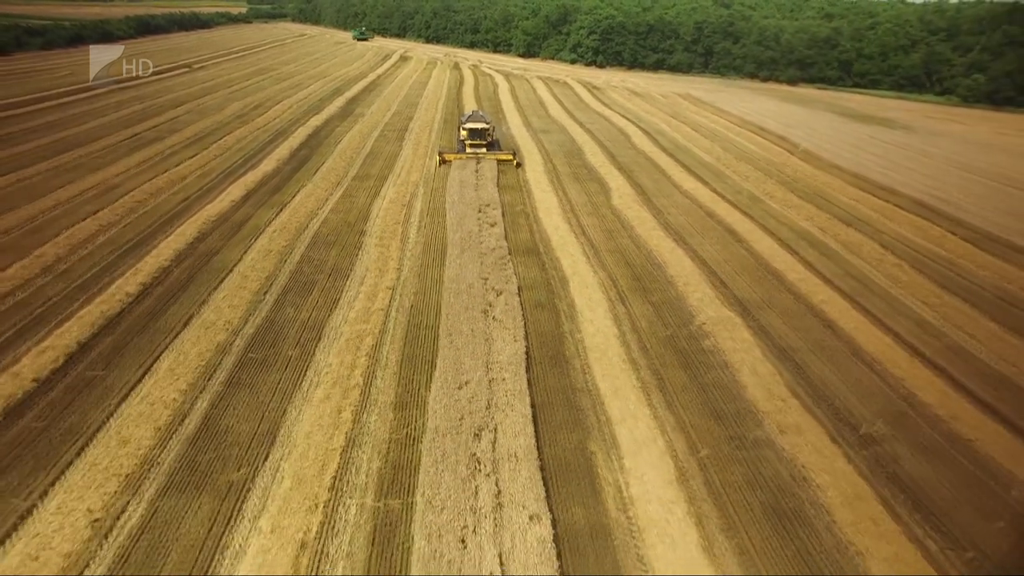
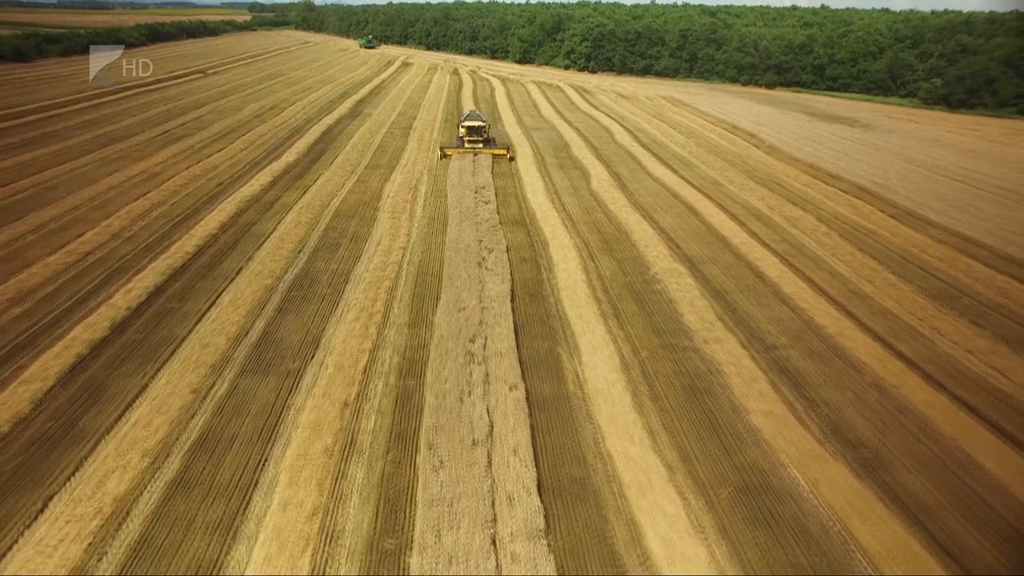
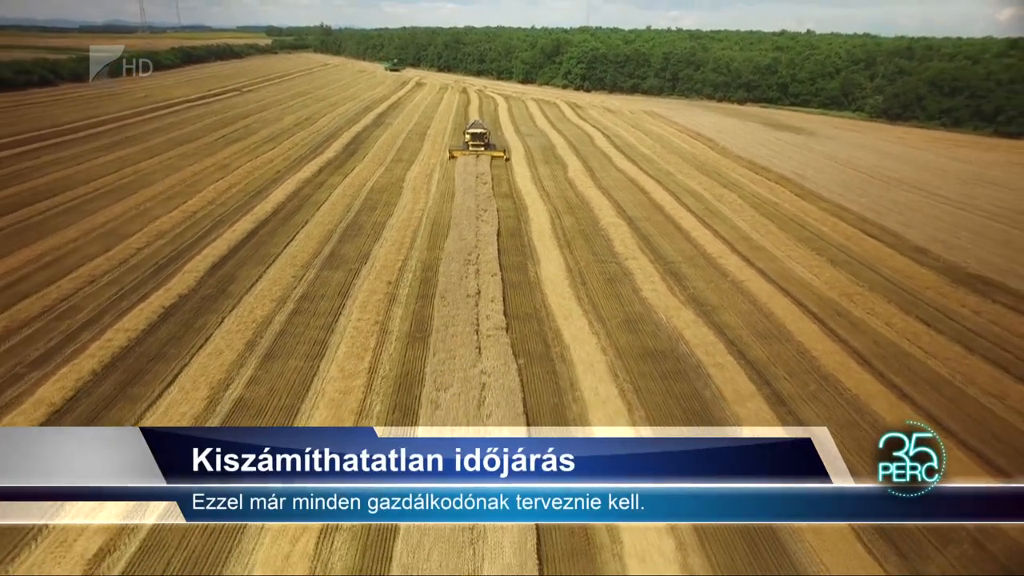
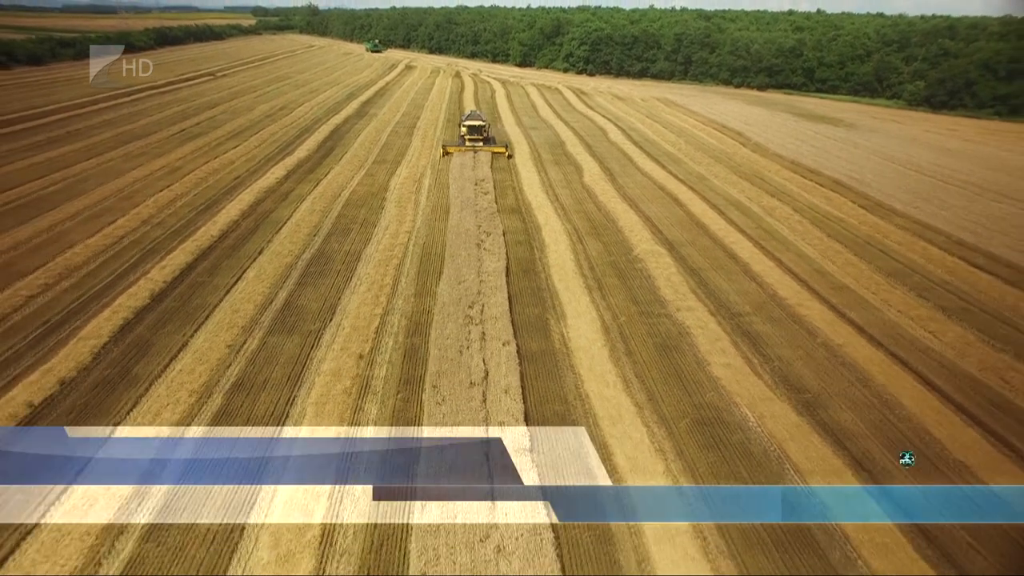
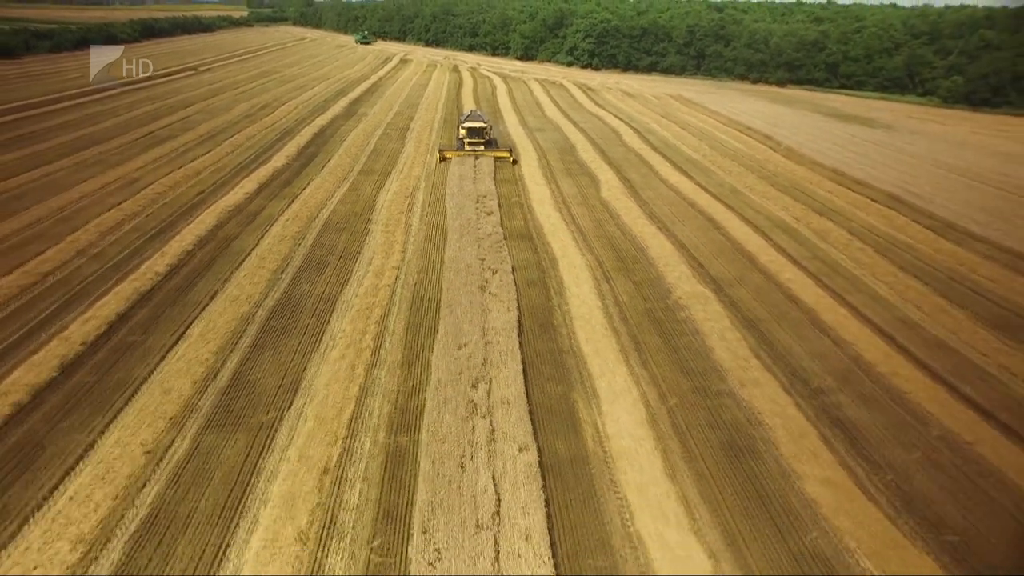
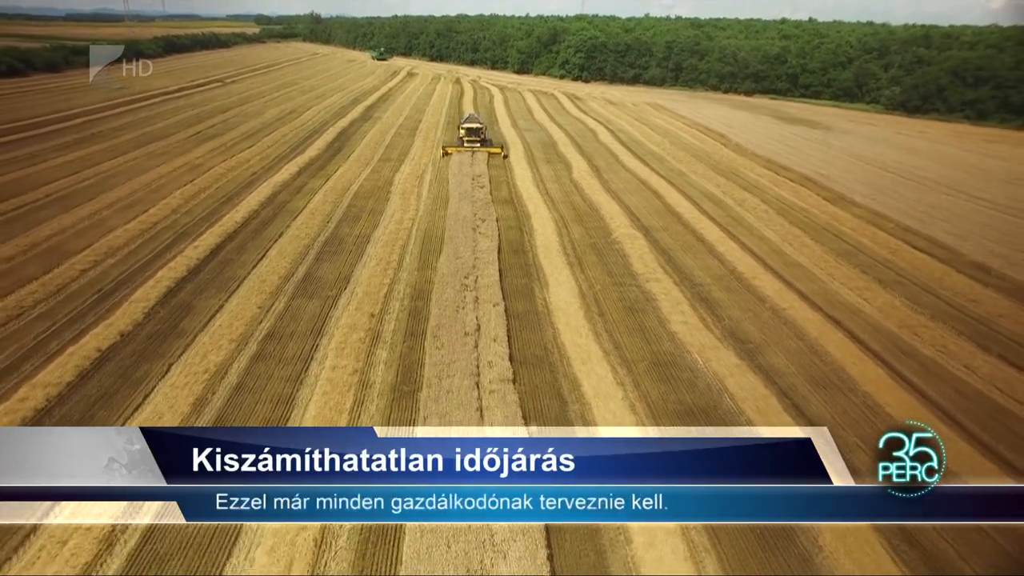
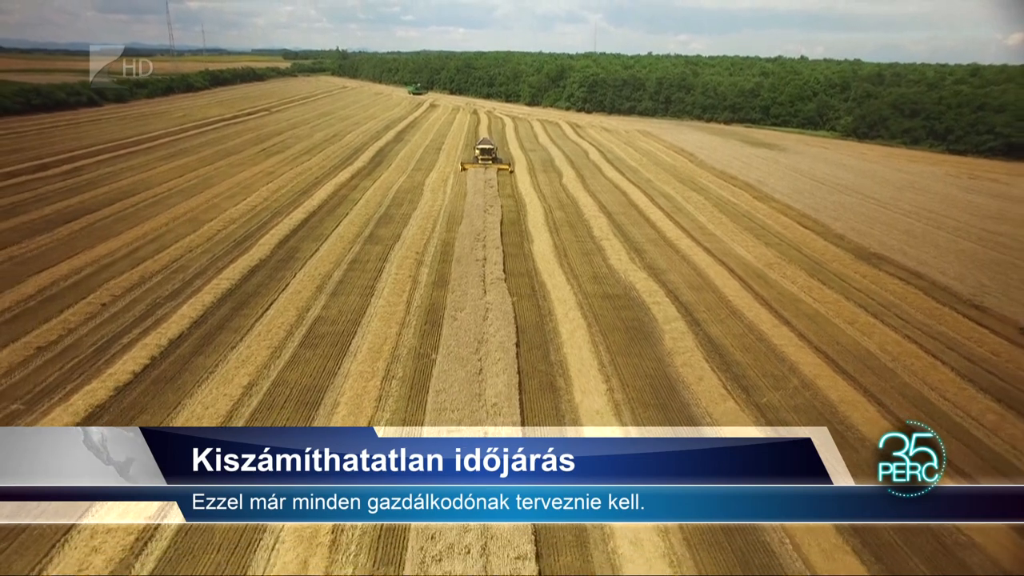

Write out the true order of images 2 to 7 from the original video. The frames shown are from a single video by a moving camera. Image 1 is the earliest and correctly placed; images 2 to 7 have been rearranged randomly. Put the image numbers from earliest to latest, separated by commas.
5, 2, 4, 6, 3, 7
